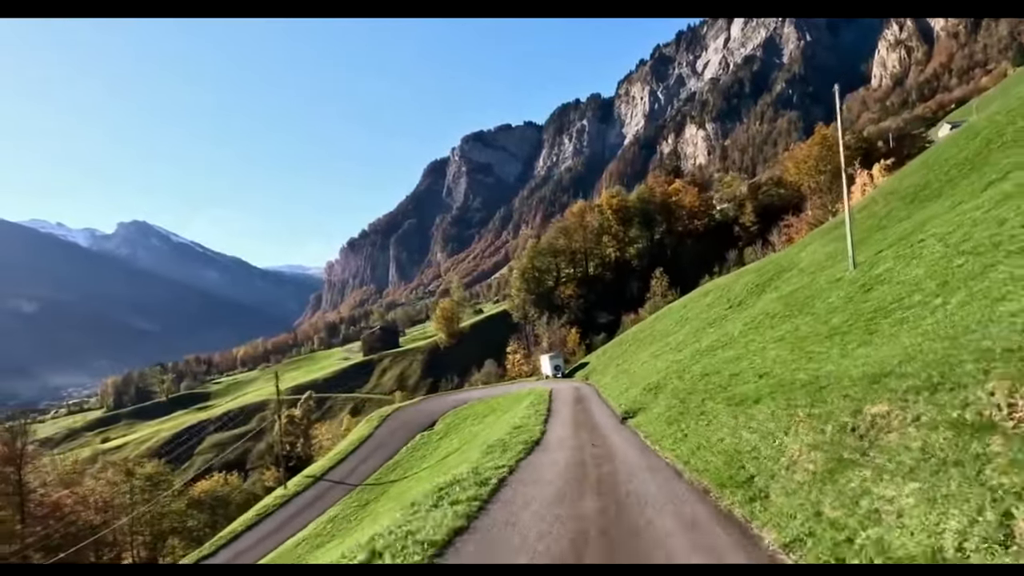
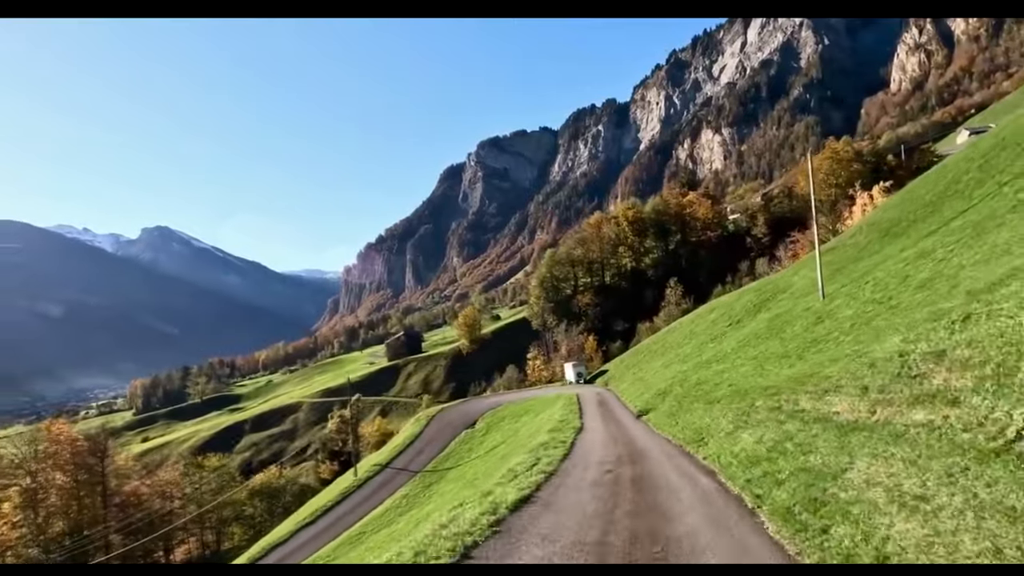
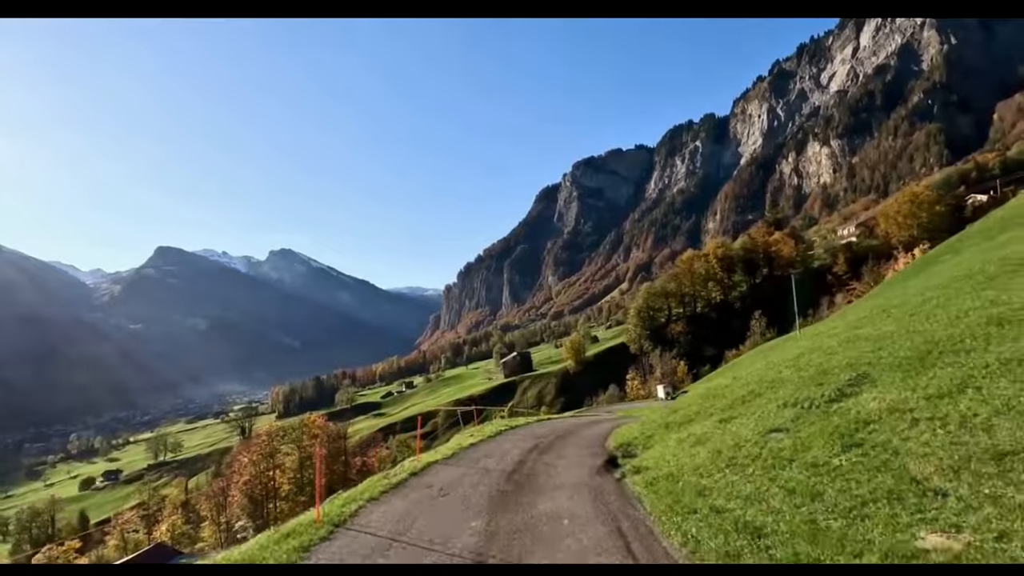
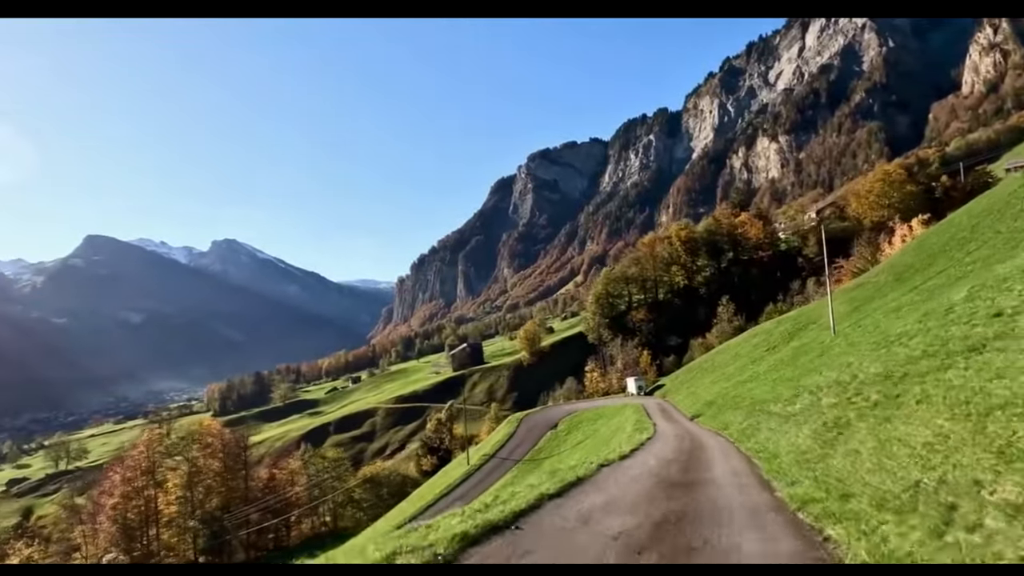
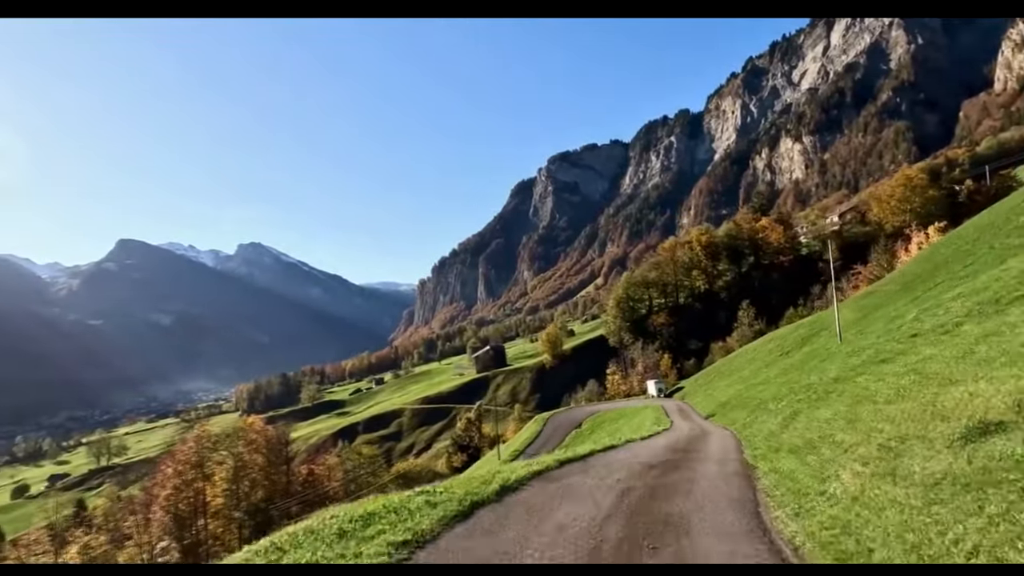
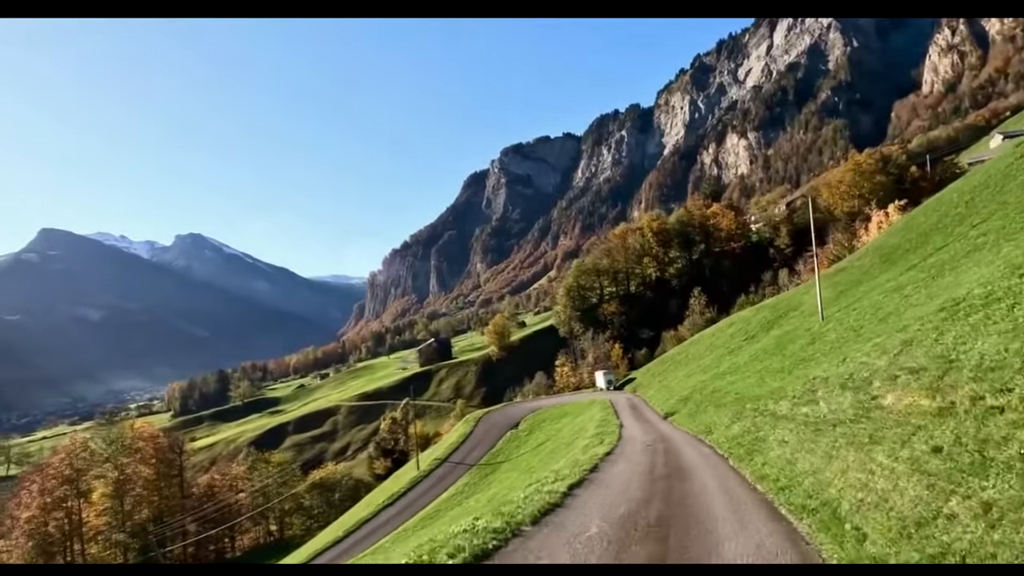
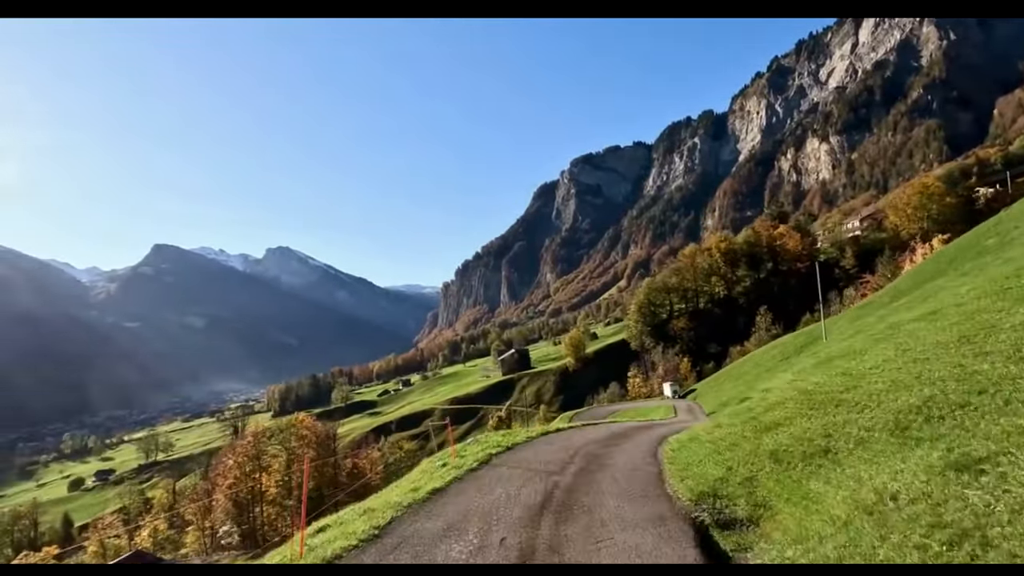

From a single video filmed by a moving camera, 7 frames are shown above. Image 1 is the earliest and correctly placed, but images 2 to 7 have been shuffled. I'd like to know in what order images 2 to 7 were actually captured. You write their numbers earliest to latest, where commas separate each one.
2, 6, 4, 5, 7, 3
